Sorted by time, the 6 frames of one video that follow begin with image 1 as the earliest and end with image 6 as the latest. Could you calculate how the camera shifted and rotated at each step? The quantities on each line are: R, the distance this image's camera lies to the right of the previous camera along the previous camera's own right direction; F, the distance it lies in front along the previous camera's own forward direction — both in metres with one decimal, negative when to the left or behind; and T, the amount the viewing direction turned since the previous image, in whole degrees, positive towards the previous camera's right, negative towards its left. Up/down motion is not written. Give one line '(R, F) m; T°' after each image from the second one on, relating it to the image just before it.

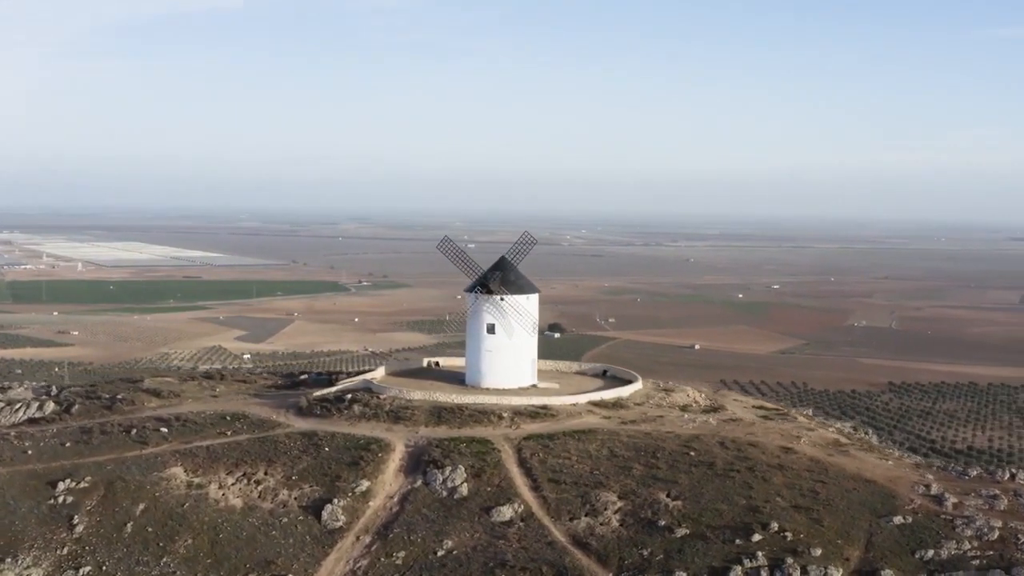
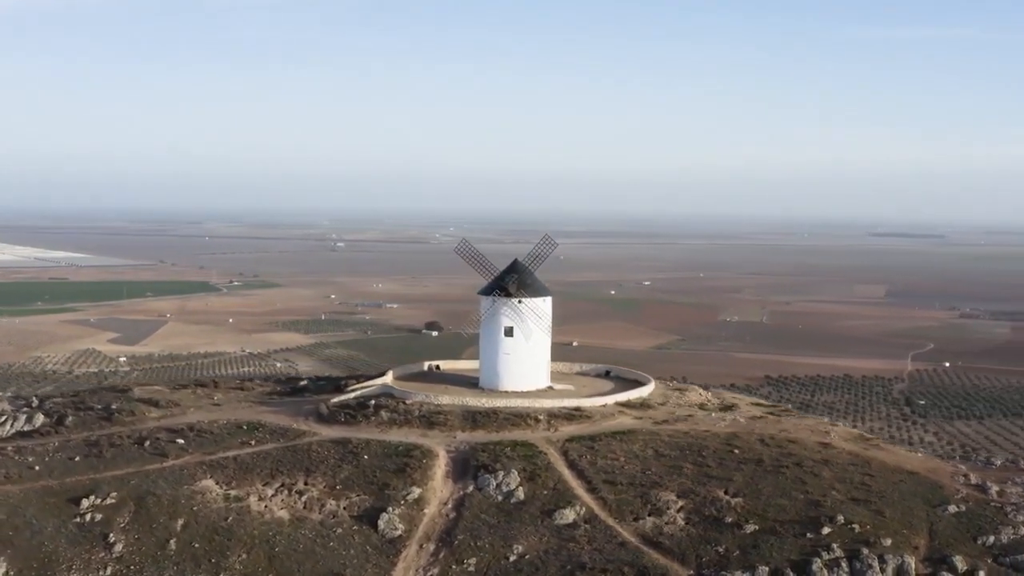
(-3.2, +0.1) m; +7°
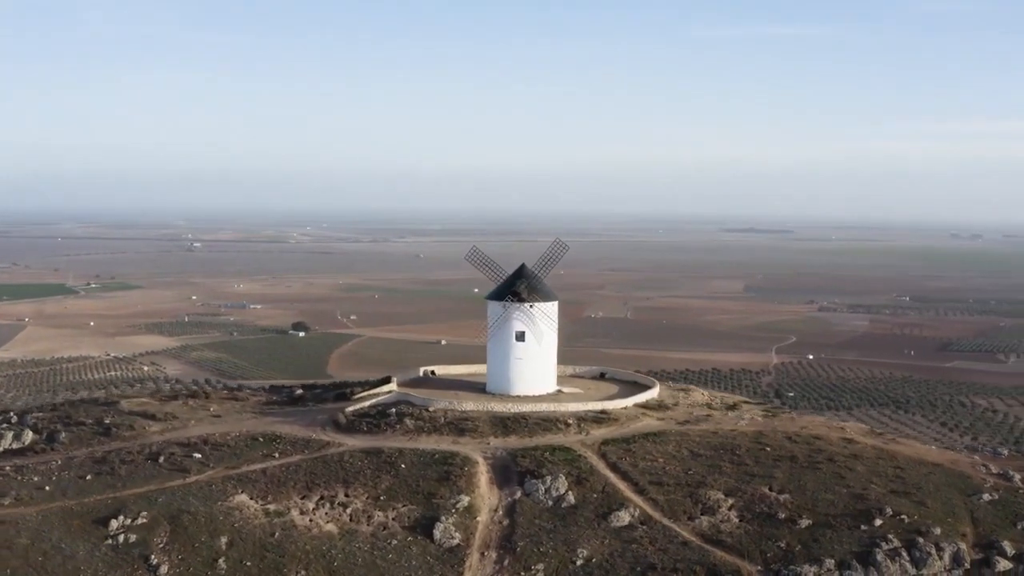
(-3.3, +0.1) m; +7°
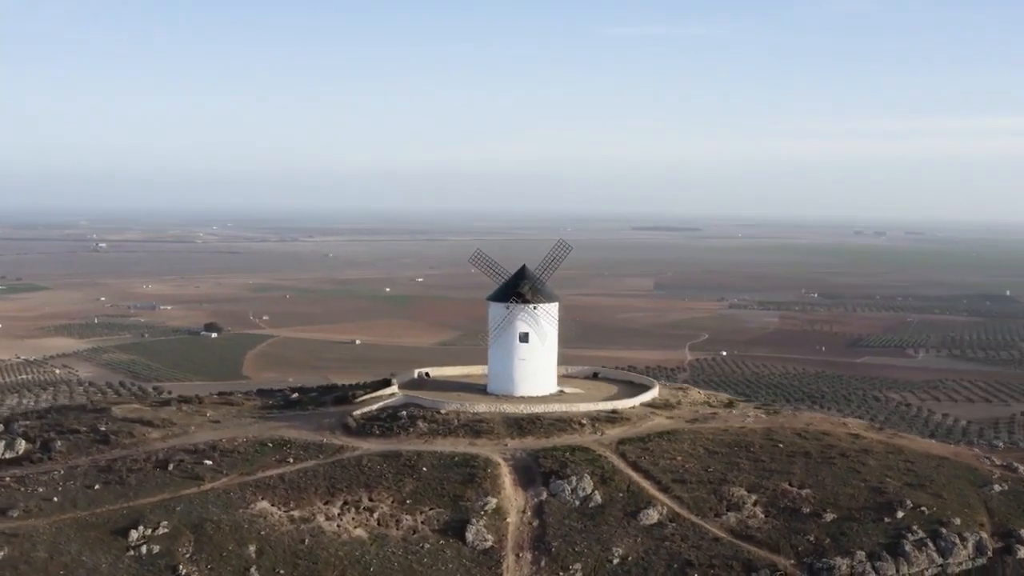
(-2.0, 0.0) m; +5°
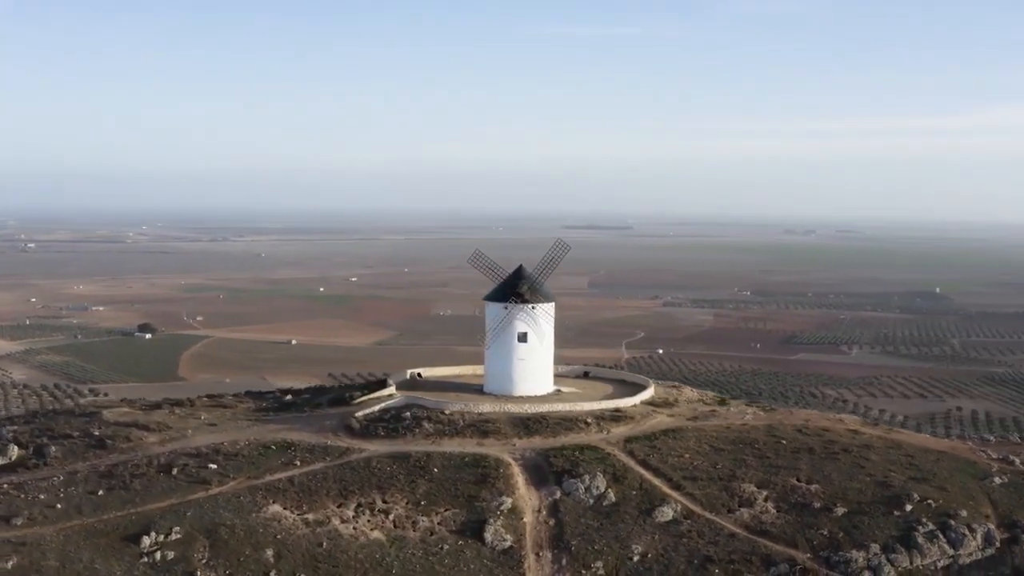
(-1.4, 0.0) m; +3°
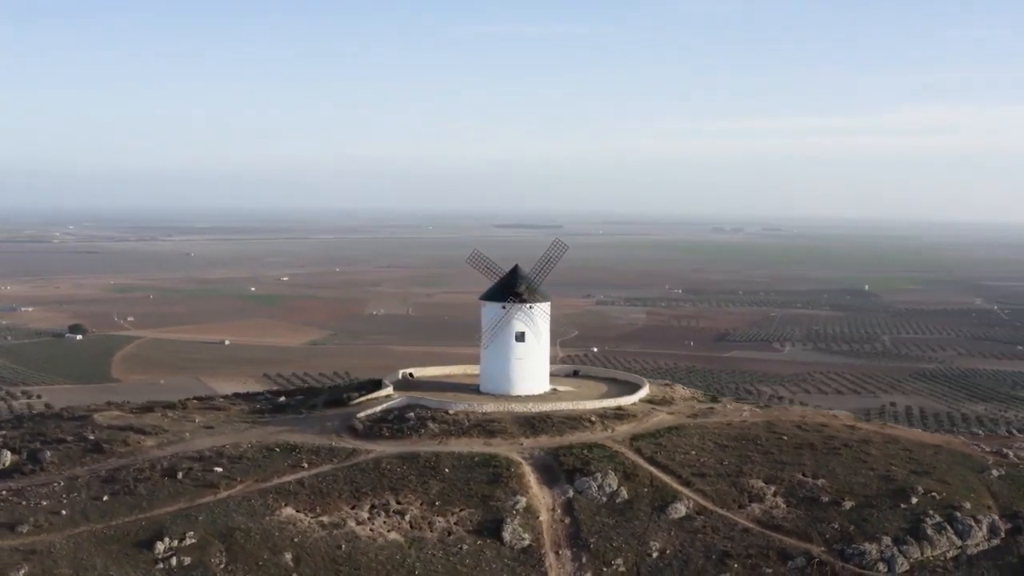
(-1.4, 0.0) m; +3°
